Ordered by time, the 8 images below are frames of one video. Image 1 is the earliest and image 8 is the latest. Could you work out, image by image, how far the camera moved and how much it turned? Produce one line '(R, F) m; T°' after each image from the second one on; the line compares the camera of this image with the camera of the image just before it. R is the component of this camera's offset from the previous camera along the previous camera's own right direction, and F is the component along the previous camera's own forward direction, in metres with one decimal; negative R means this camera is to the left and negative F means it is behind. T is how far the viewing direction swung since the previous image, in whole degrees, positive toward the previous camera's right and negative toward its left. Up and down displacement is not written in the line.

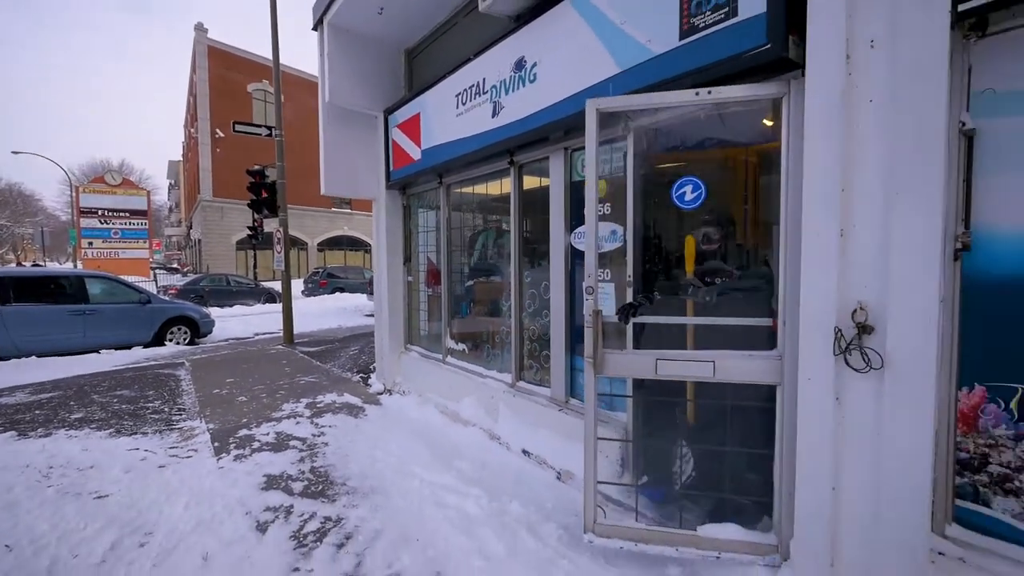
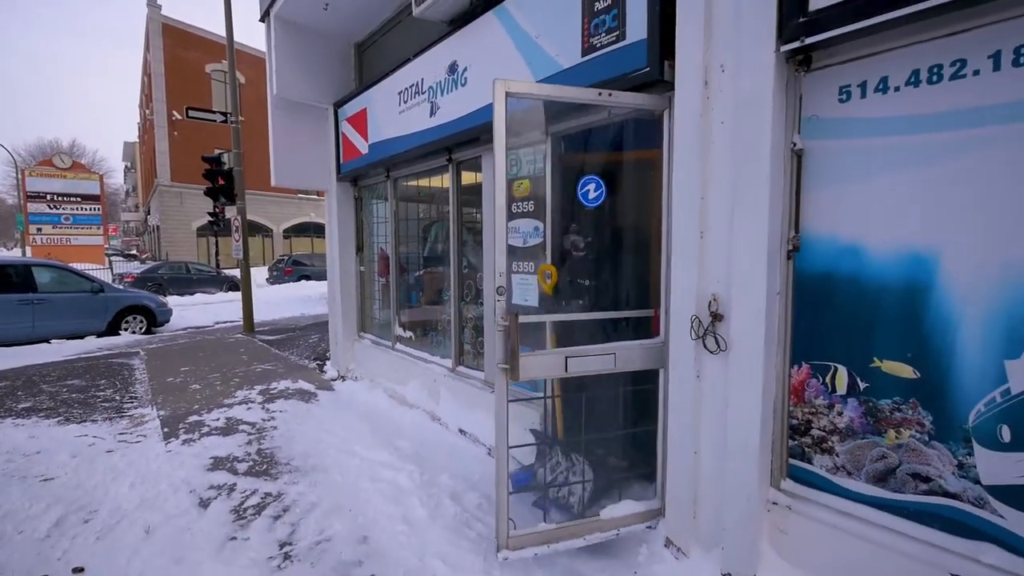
(+0.3, -0.3) m; +3°
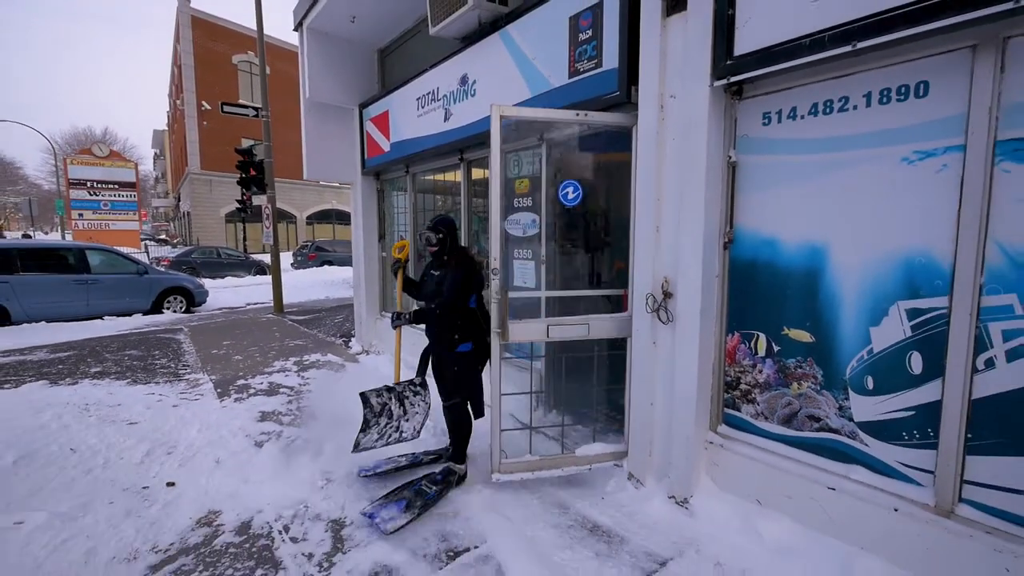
(+0.1, -0.6) m; -2°
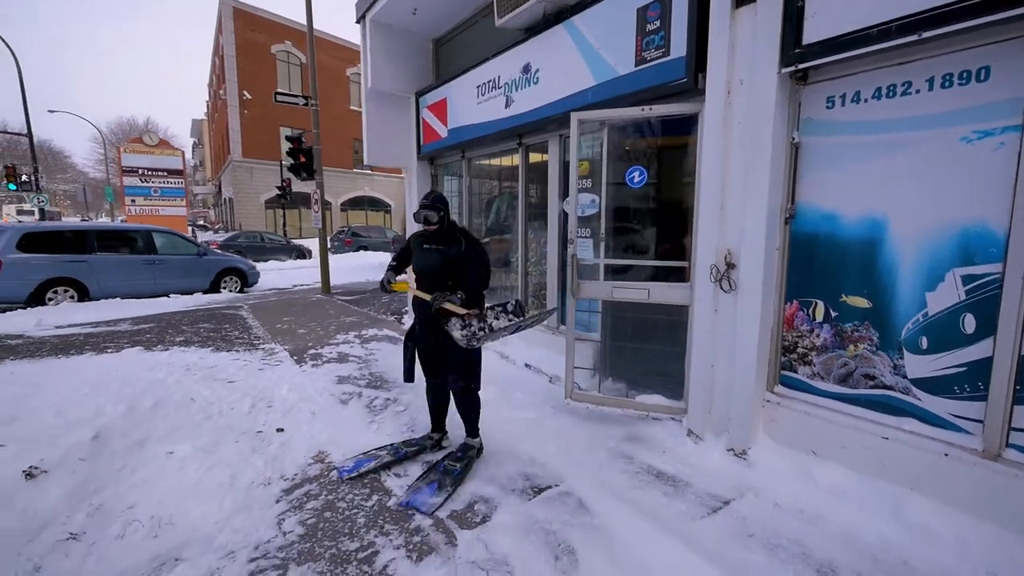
(-0.3, -0.3) m; -3°
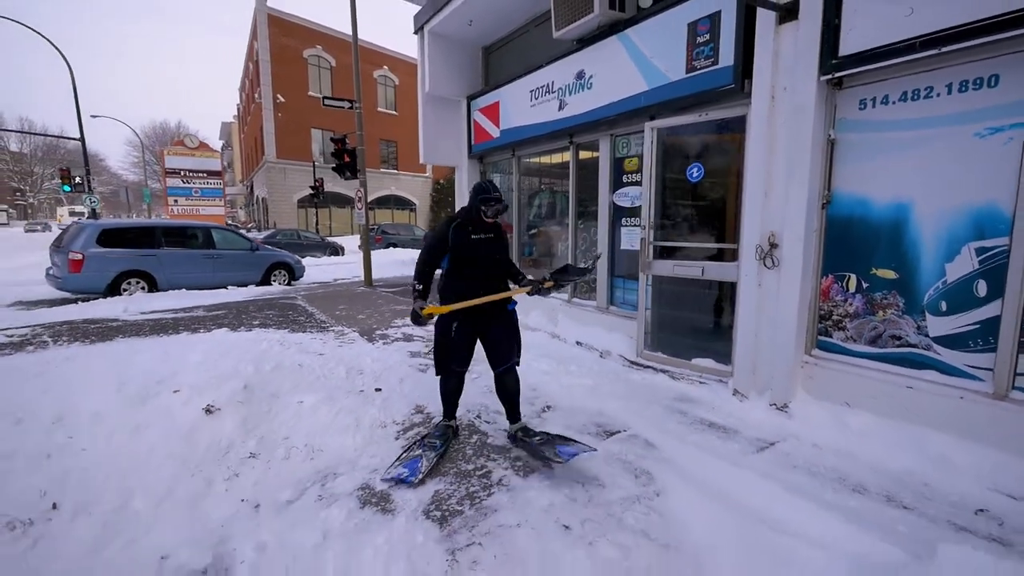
(-0.4, -0.6) m; -2°
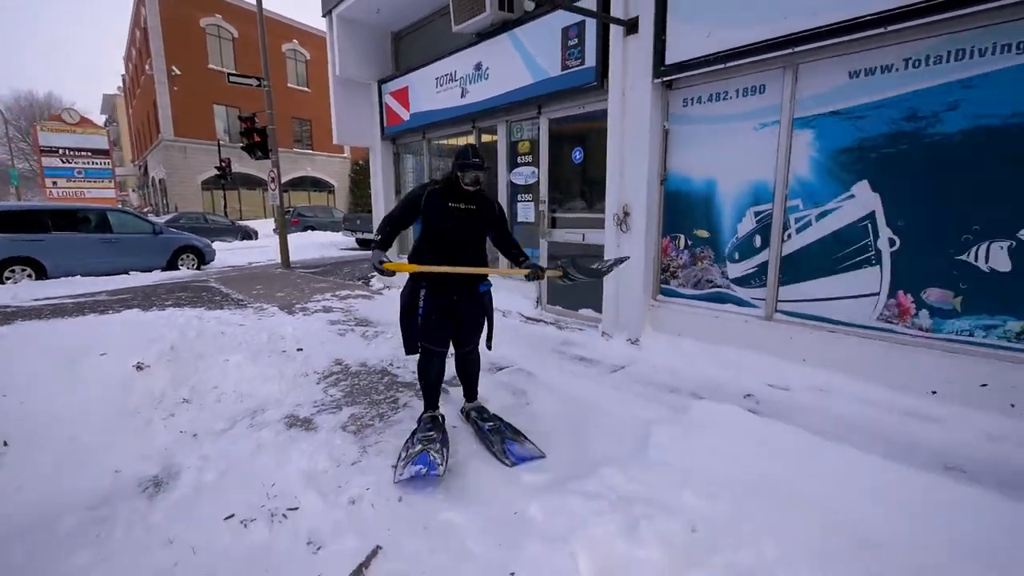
(+0.2, -0.7) m; +9°
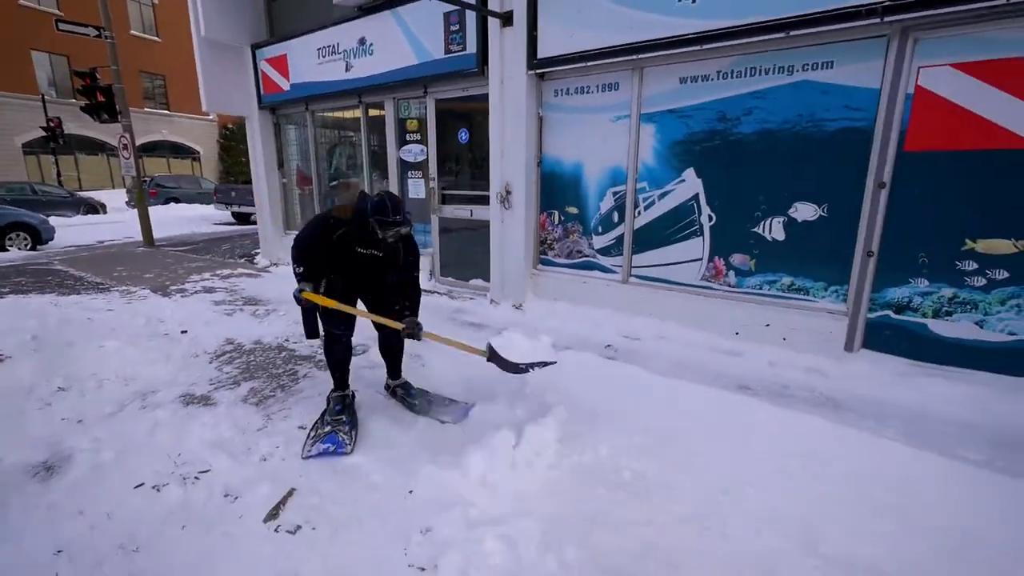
(0.0, -0.4) m; +12°
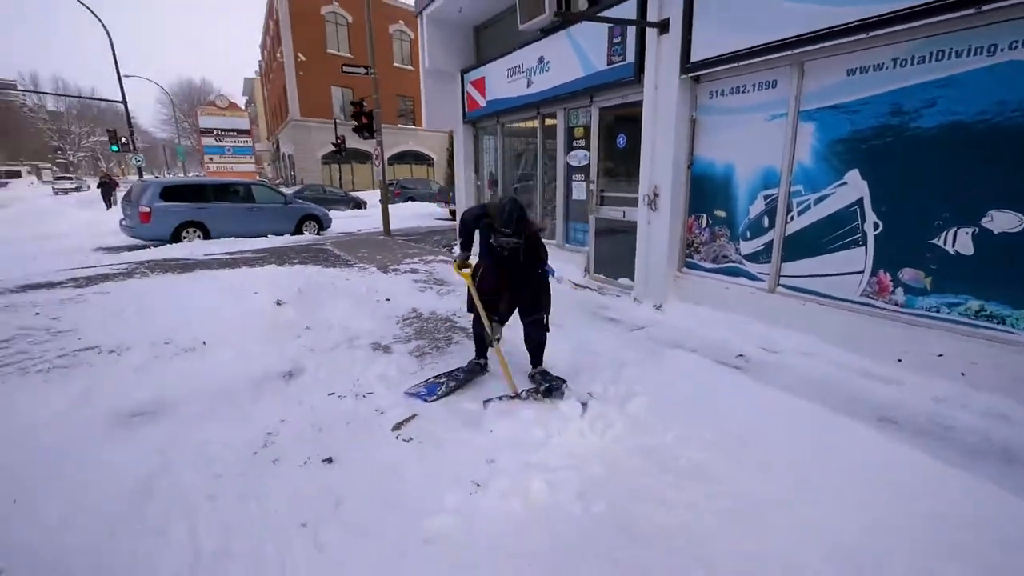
(+0.6, -0.3) m; -24°
